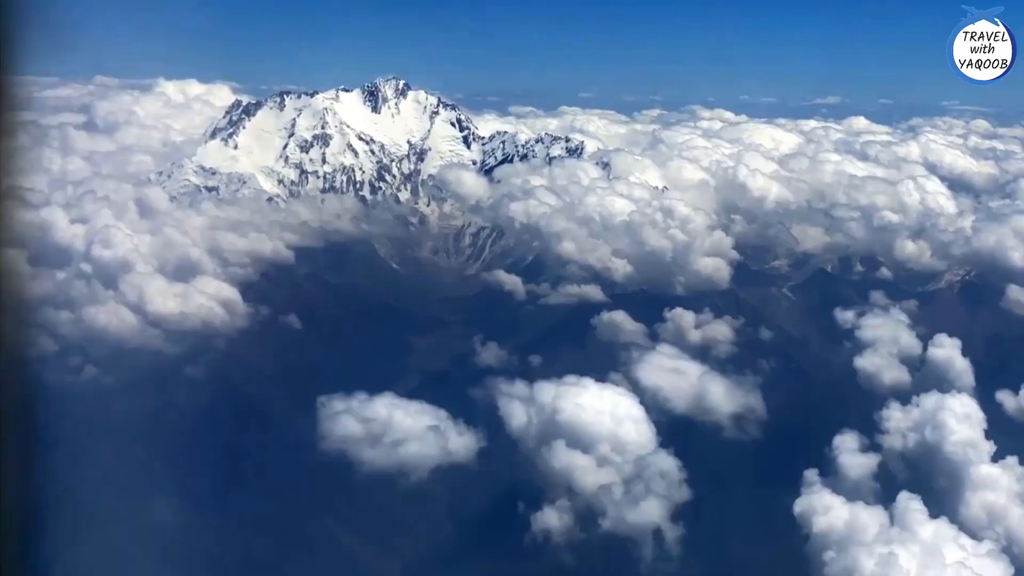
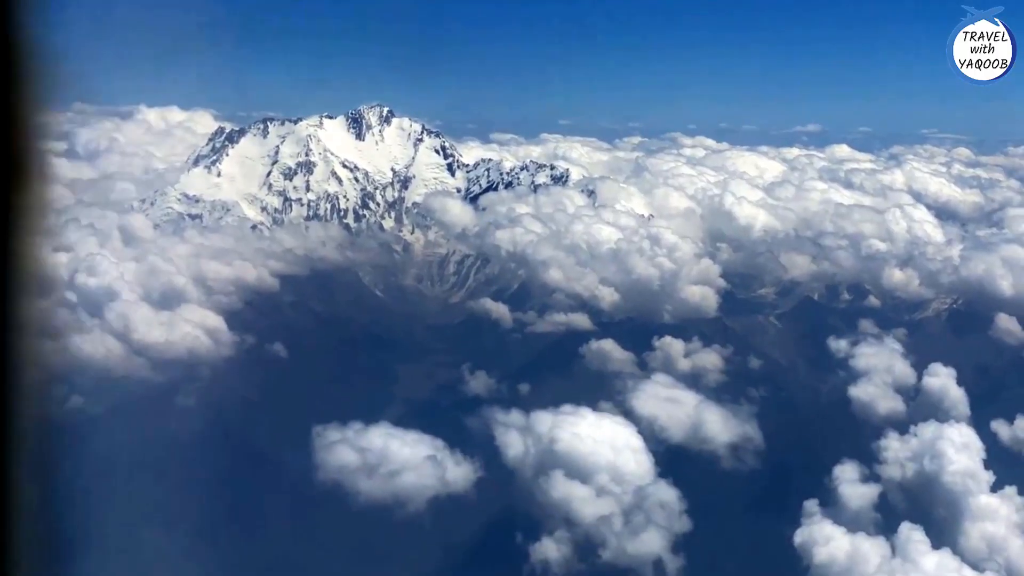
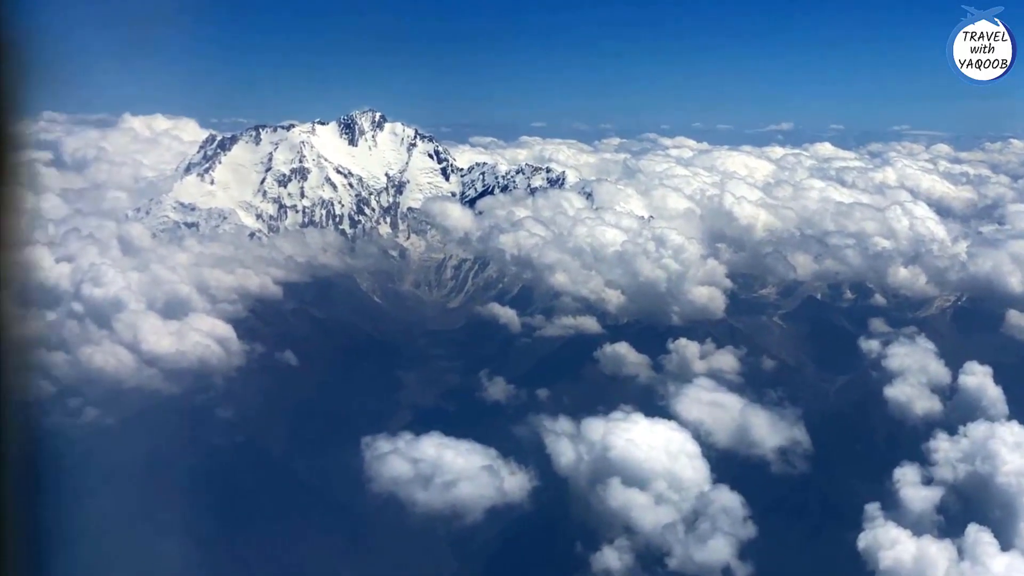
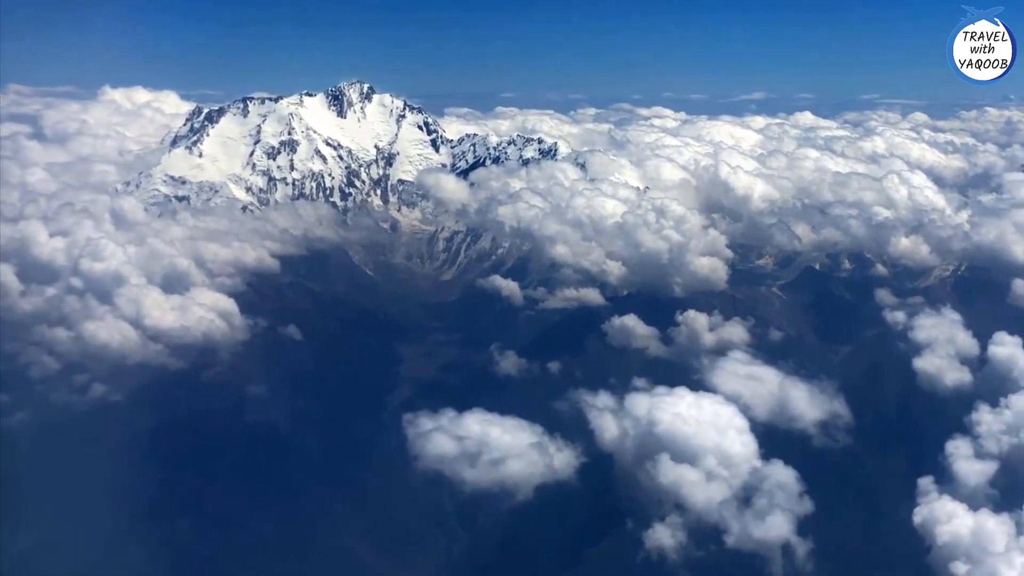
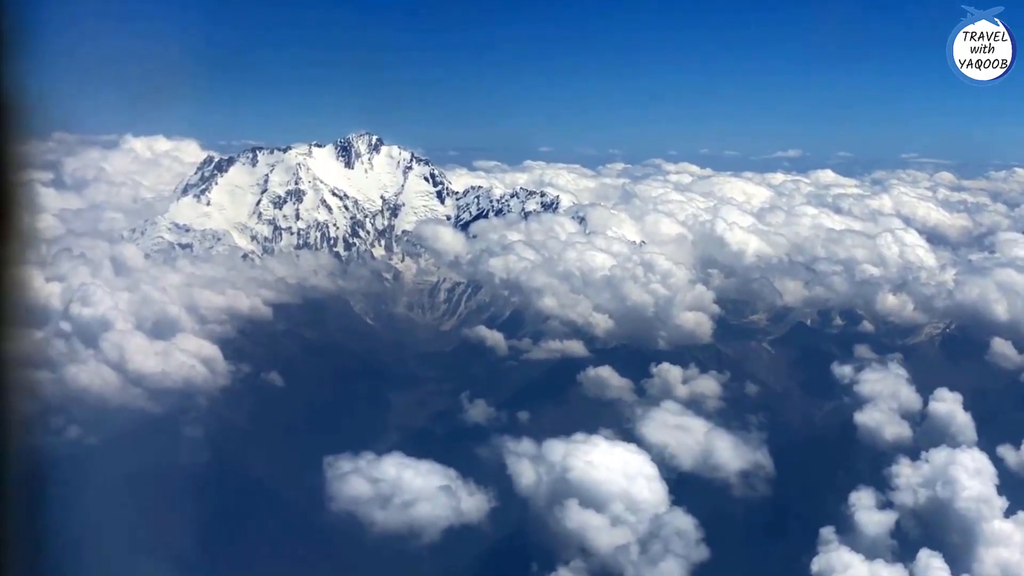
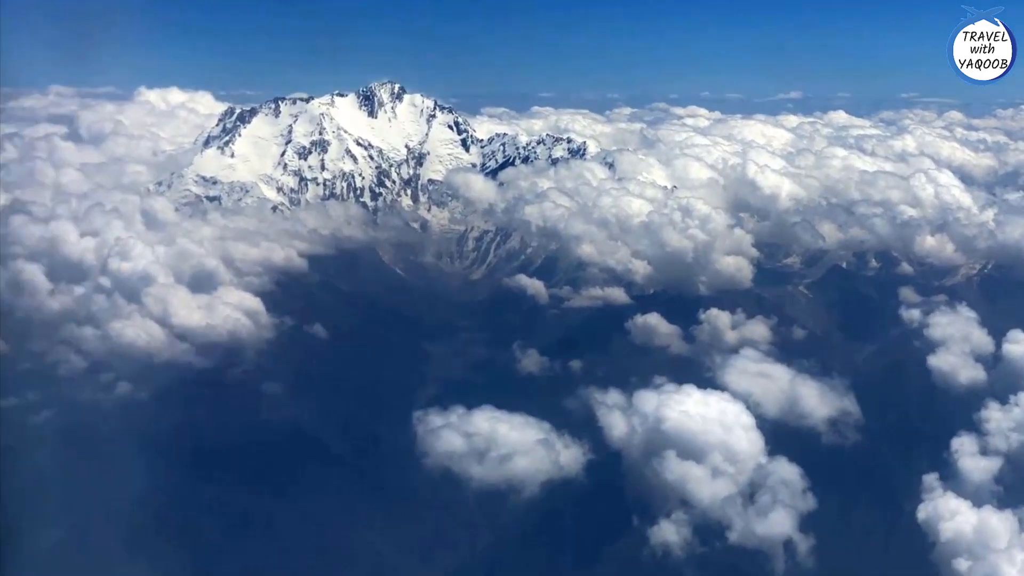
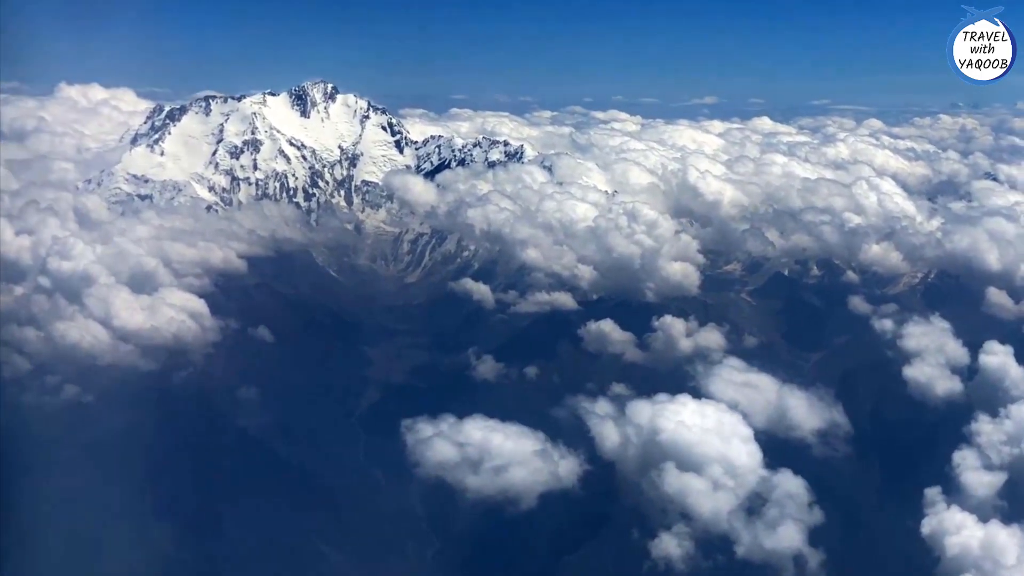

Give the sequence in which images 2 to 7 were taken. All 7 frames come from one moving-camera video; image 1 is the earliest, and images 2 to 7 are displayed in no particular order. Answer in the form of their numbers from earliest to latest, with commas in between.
2, 5, 3, 6, 4, 7
